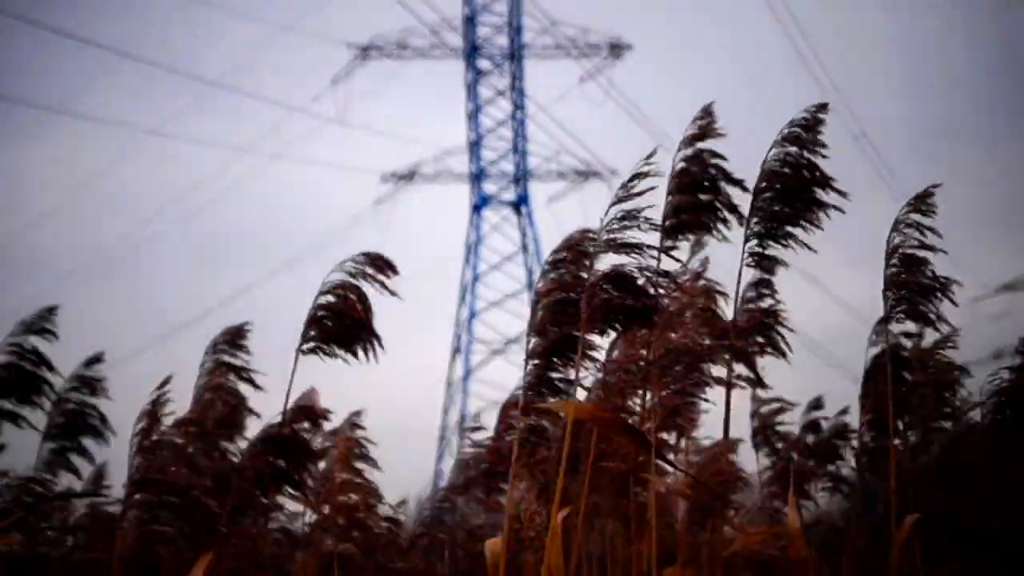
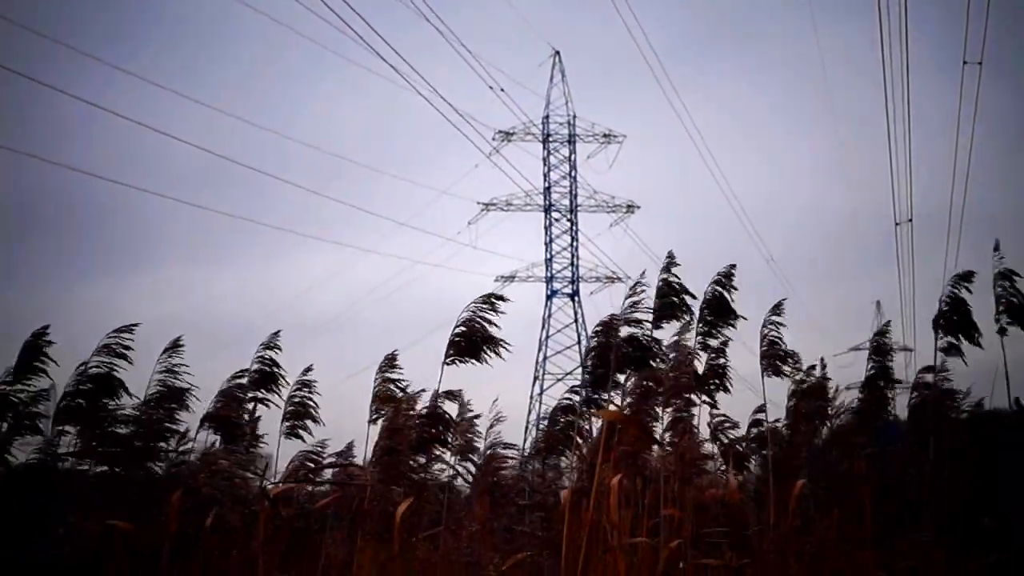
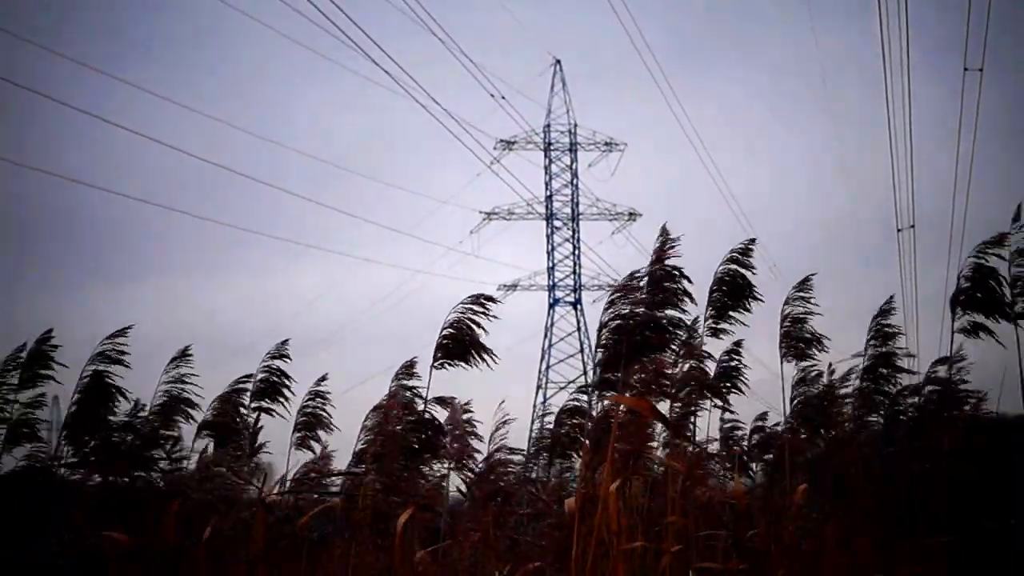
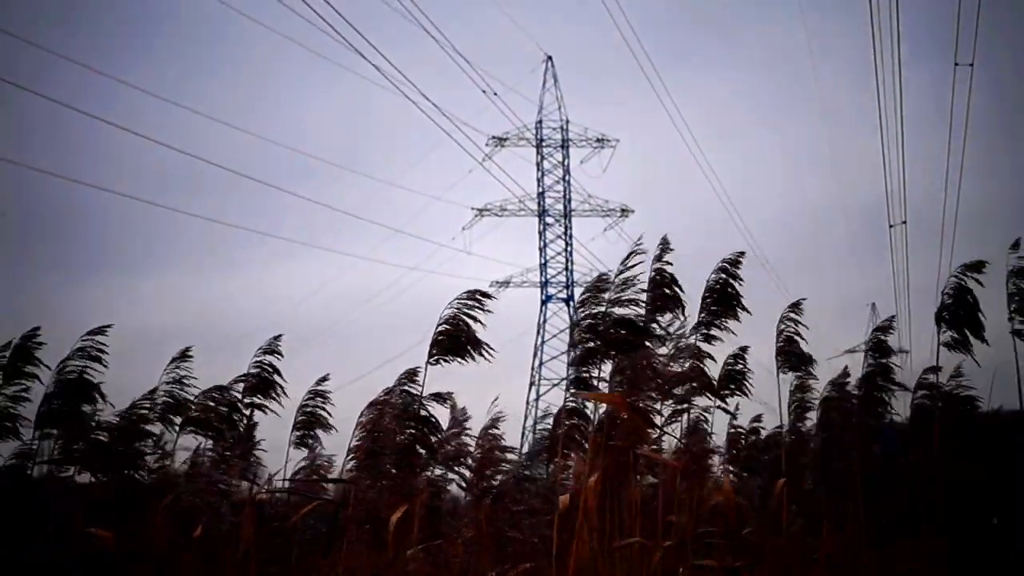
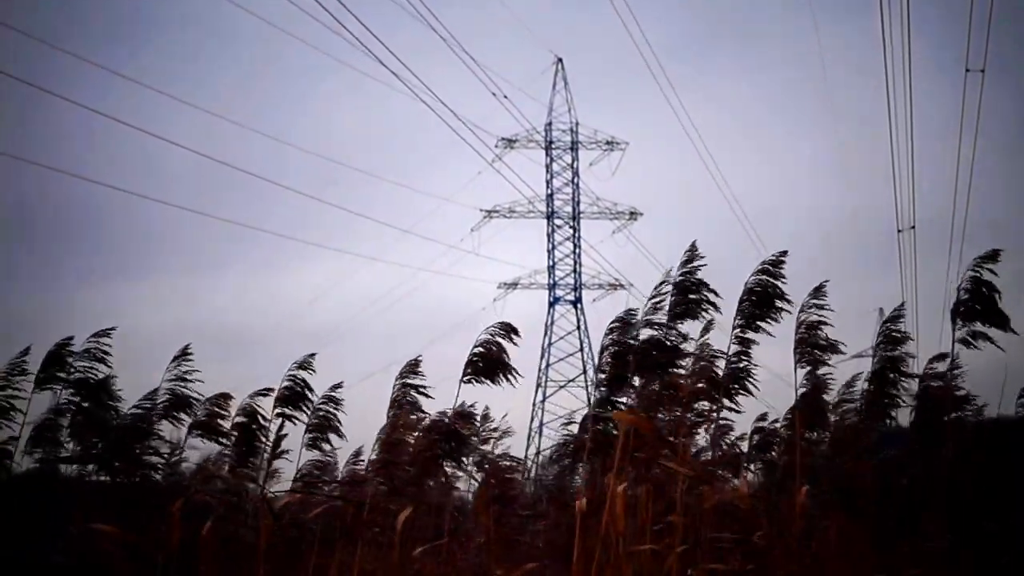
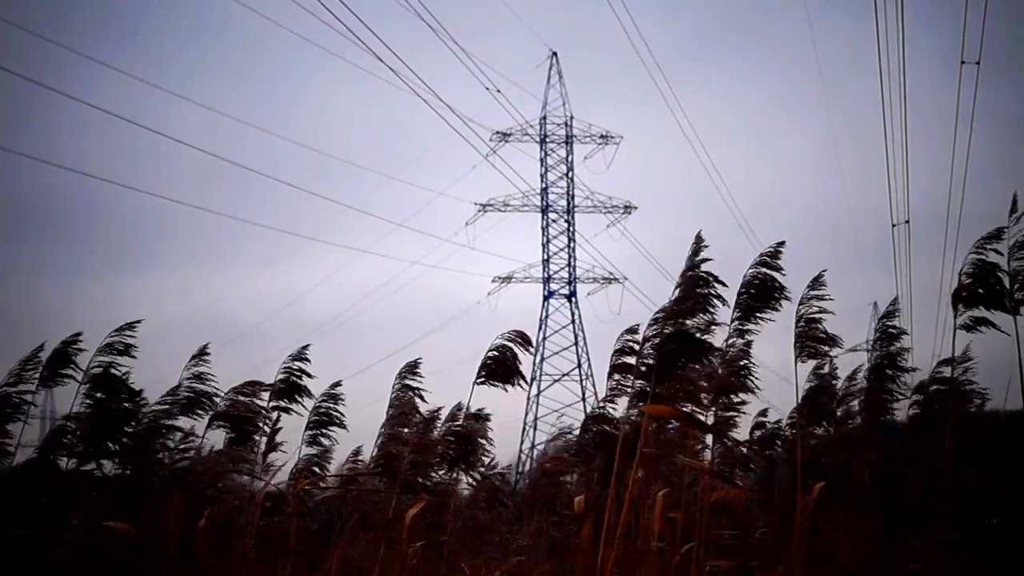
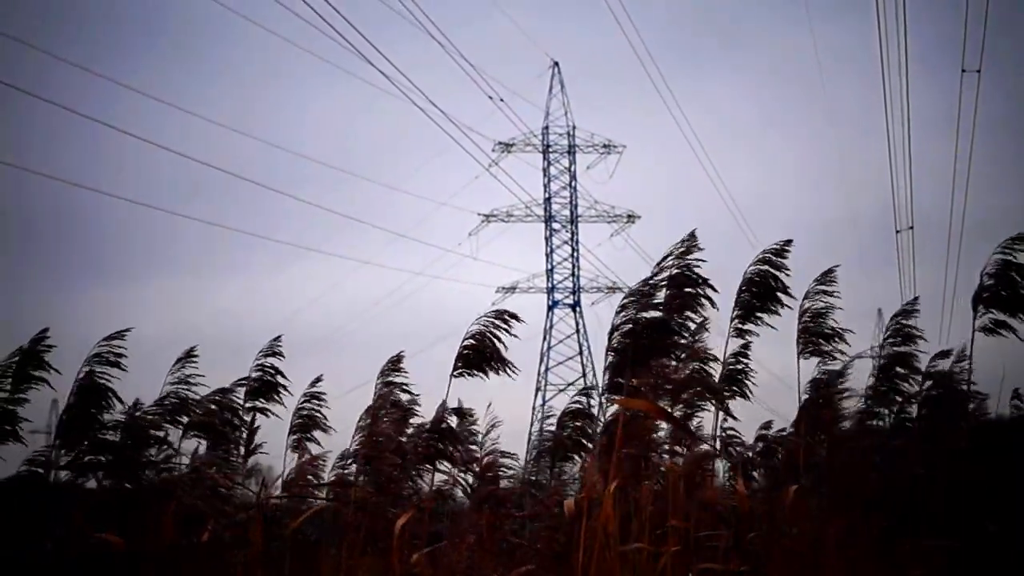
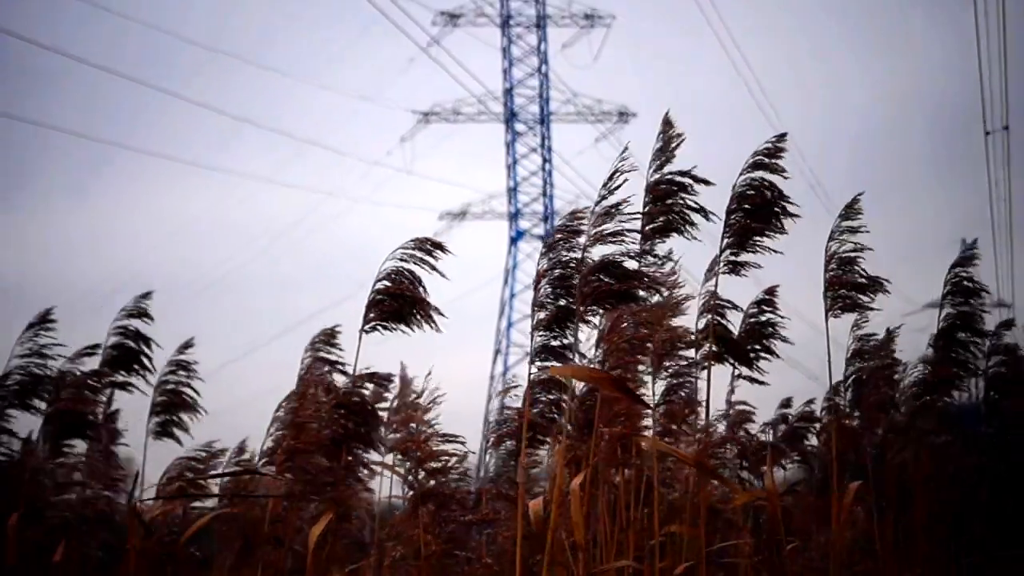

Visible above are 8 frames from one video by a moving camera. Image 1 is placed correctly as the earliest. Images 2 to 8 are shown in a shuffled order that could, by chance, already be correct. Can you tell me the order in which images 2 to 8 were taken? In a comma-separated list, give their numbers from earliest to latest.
8, 4, 7, 3, 5, 2, 6
